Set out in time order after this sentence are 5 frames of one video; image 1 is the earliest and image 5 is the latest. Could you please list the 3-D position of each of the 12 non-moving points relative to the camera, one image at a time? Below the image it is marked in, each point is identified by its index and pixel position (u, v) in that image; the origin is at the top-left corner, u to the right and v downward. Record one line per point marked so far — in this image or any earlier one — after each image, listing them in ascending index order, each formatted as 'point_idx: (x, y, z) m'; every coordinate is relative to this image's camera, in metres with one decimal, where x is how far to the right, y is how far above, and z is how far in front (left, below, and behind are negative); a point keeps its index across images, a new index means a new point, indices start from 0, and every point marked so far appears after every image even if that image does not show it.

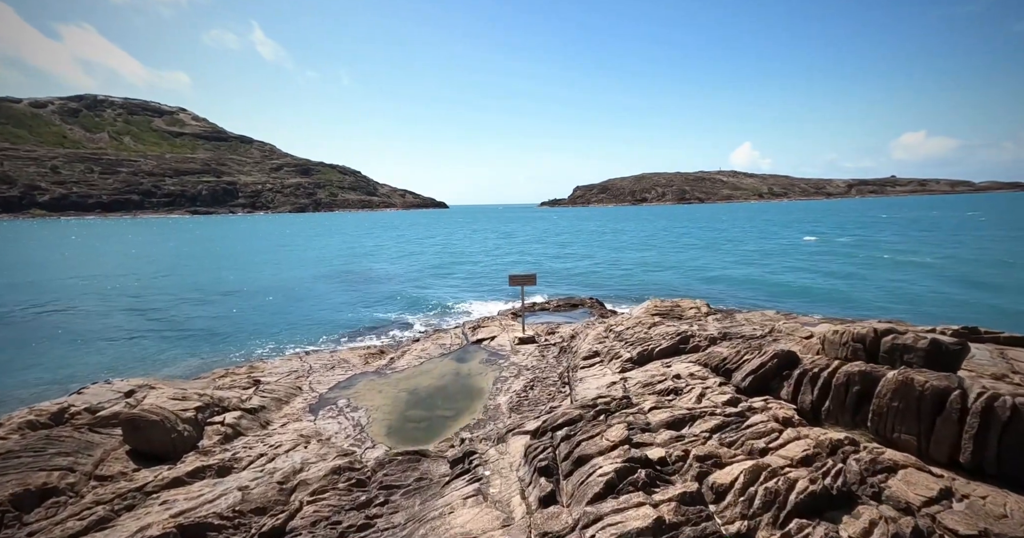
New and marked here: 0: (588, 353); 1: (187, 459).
0: (+2.5, -2.8, +16.7) m
1: (-6.2, -3.6, +9.4) m
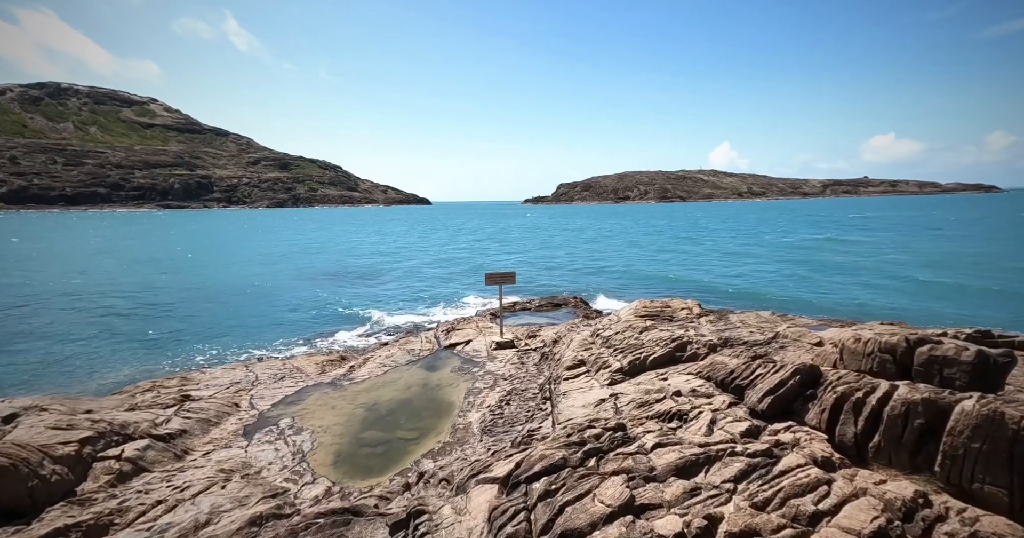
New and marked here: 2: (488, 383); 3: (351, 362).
0: (+1.8, -2.7, +14.8) m
1: (-6.7, -3.6, +7.3) m
2: (-0.8, -3.6, +15.7) m
3: (-5.8, -3.3, +17.9) m
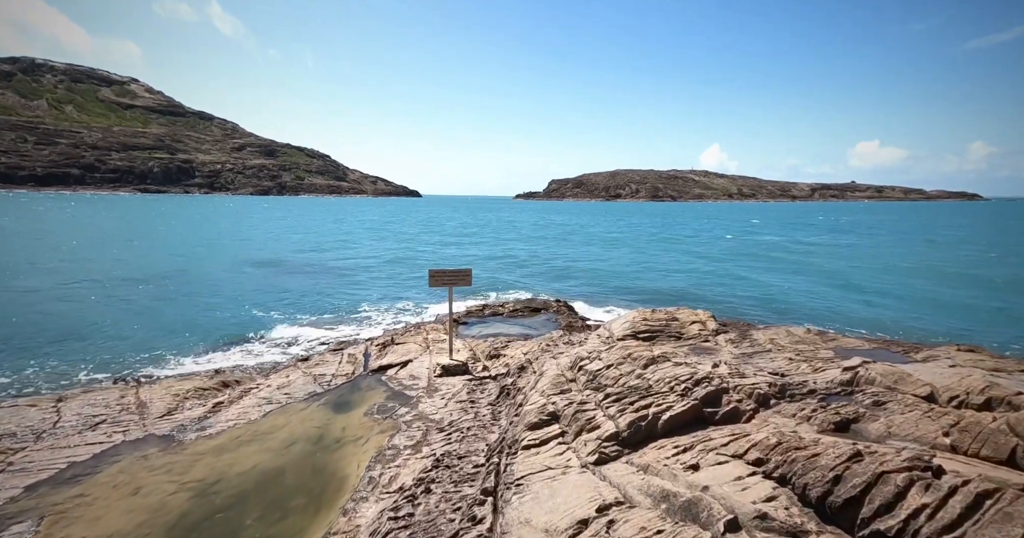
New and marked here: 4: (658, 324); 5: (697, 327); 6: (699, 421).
0: (+0.5, -2.7, +9.6) m
1: (-7.8, -3.4, +1.8) m
2: (-2.1, -3.5, +10.4) m
3: (-7.1, -3.1, +12.5) m
4: (+4.8, -1.8, +16.4) m
5: (+6.1, -1.9, +16.4) m
6: (+3.2, -2.5, +8.4) m
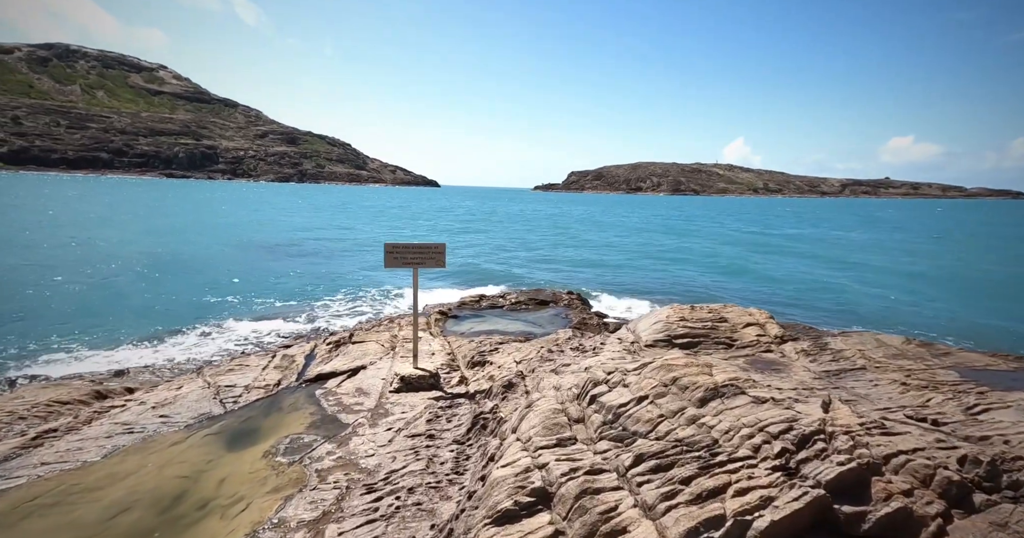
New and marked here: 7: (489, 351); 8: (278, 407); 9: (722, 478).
0: (+0.1, -2.3, +5.5) m
1: (-8.5, -3.0, -1.9) m
2: (-2.5, -3.1, +6.4) m
3: (-7.5, -2.5, +8.7) m
4: (+4.6, -1.4, +12.1) m
5: (+5.9, -1.5, +12.1) m
6: (+2.7, -2.2, +4.2) m
7: (-0.5, -2.0, +12.3) m
8: (-4.4, -2.6, +9.5) m
9: (+2.0, -2.0, +4.8) m
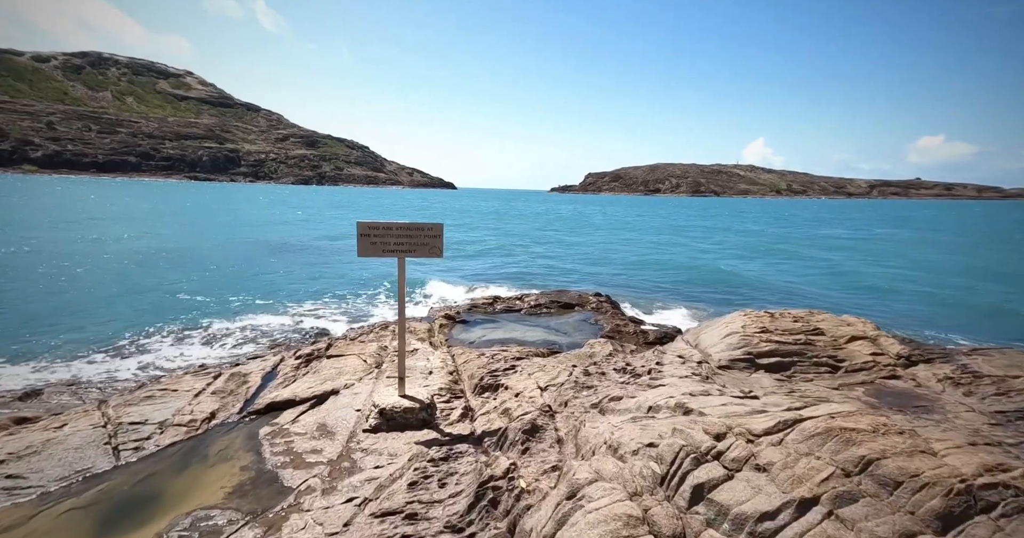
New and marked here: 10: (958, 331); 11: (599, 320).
0: (+0.3, -2.2, +2.4) m
1: (-8.6, -2.7, -4.7) m
2: (-2.3, -2.9, +3.4) m
3: (-7.2, -2.3, +5.9) m
4: (+5.0, -1.3, +8.9) m
5: (+6.3, -1.4, +8.8) m
6: (+2.8, -2.1, +1.1) m
7: (-0.1, -1.9, +9.2) m
8: (-4.1, -2.4, +6.6) m
9: (+2.2, -1.8, +1.6) m
10: (+16.8, -2.1, +18.9) m
11: (+2.6, -1.5, +14.5) m
